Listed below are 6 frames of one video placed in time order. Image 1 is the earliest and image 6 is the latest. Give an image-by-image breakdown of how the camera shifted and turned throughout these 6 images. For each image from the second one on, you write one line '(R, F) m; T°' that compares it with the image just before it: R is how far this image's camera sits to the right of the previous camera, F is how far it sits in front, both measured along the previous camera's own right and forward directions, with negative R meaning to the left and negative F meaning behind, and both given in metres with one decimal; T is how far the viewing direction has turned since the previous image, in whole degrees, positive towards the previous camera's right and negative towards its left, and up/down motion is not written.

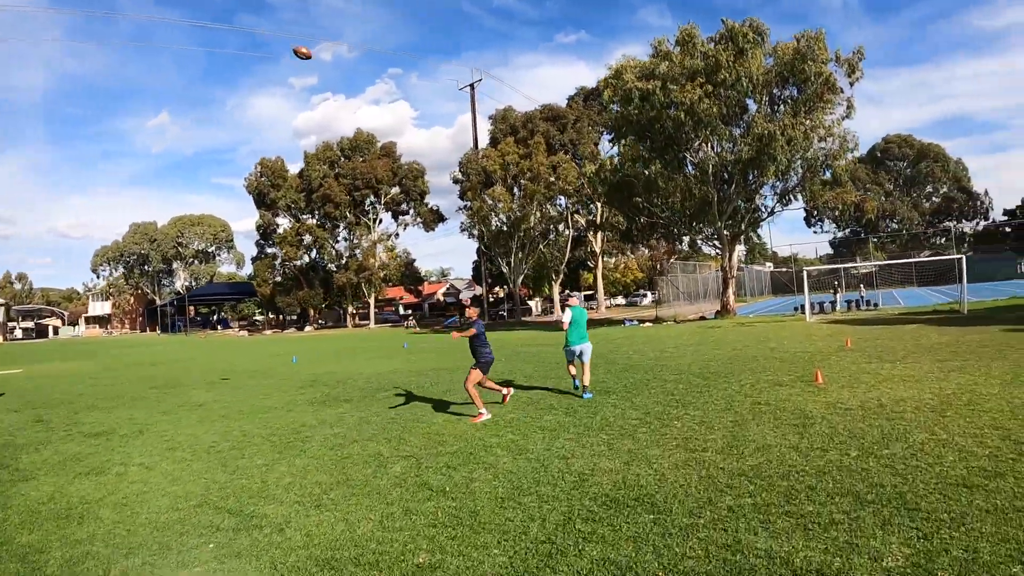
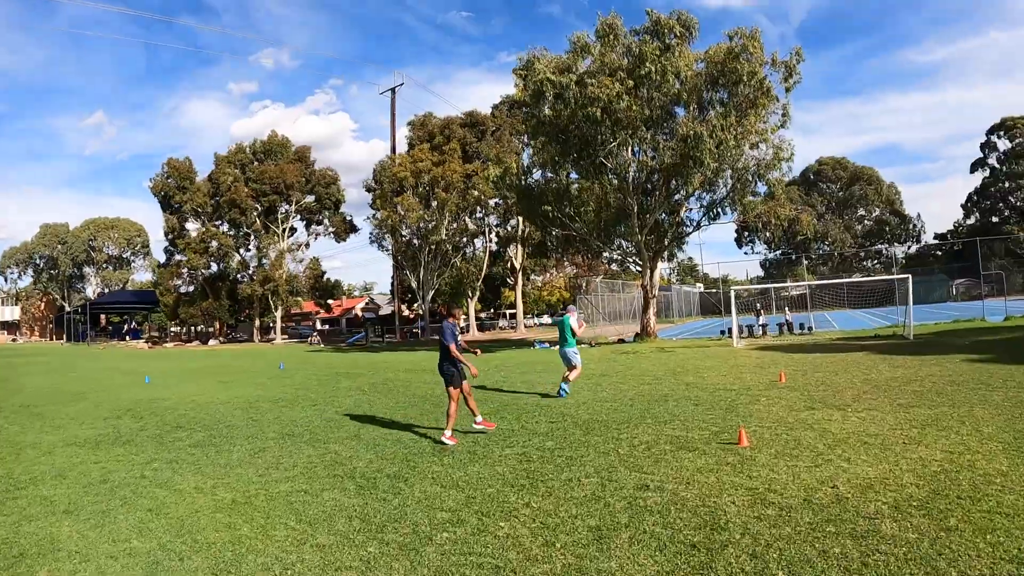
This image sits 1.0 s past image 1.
(+1.6, +3.4) m; +5°
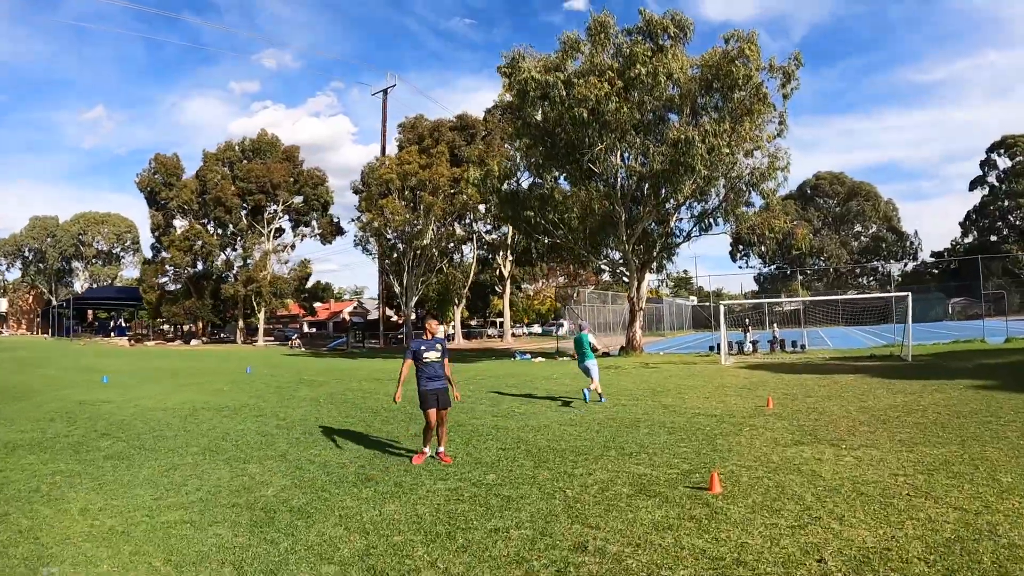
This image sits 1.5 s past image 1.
(+0.5, +1.1) m; 0°
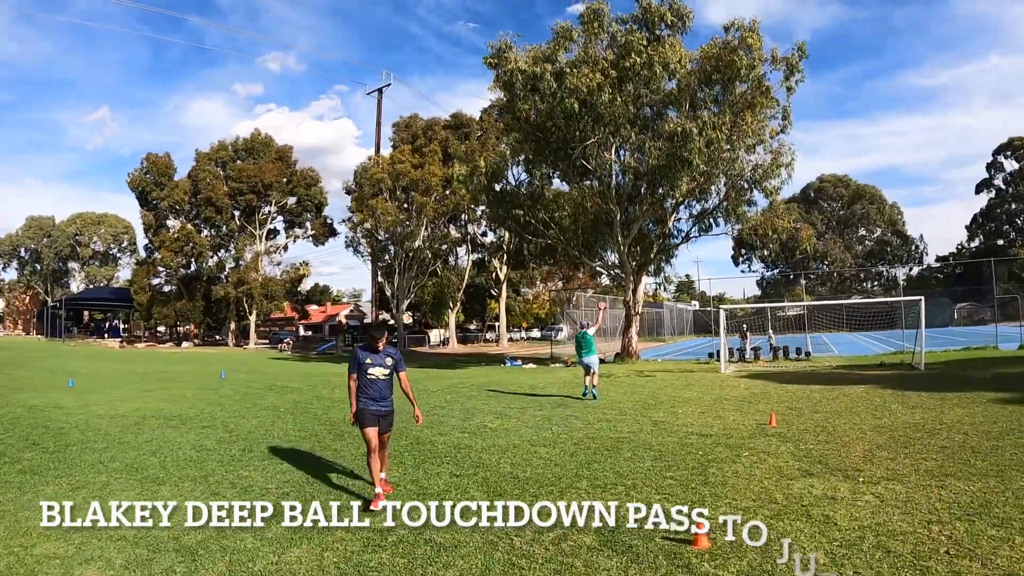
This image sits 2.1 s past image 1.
(+0.5, +1.2) m; 0°
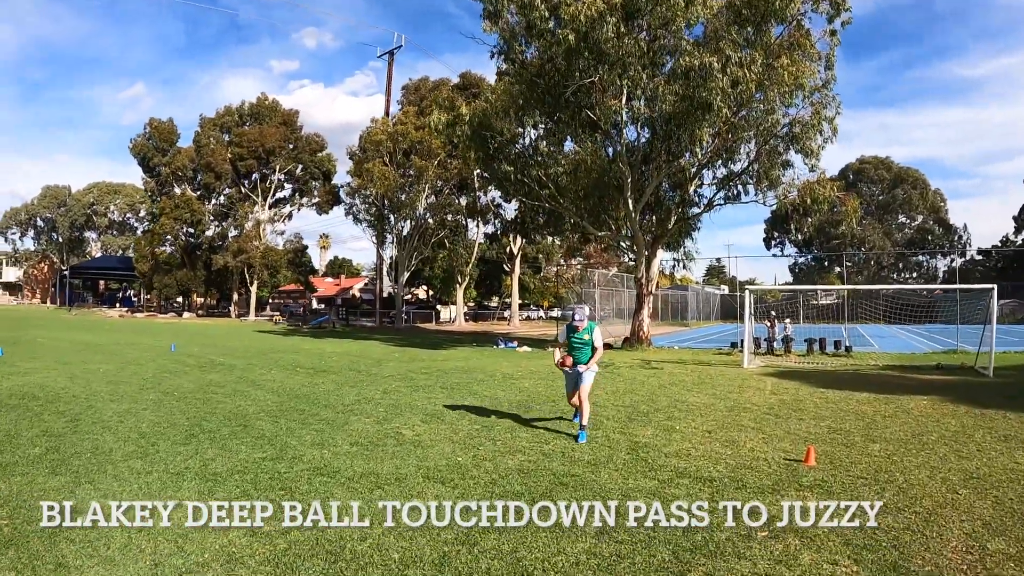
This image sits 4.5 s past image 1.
(+1.1, +3.1) m; -2°
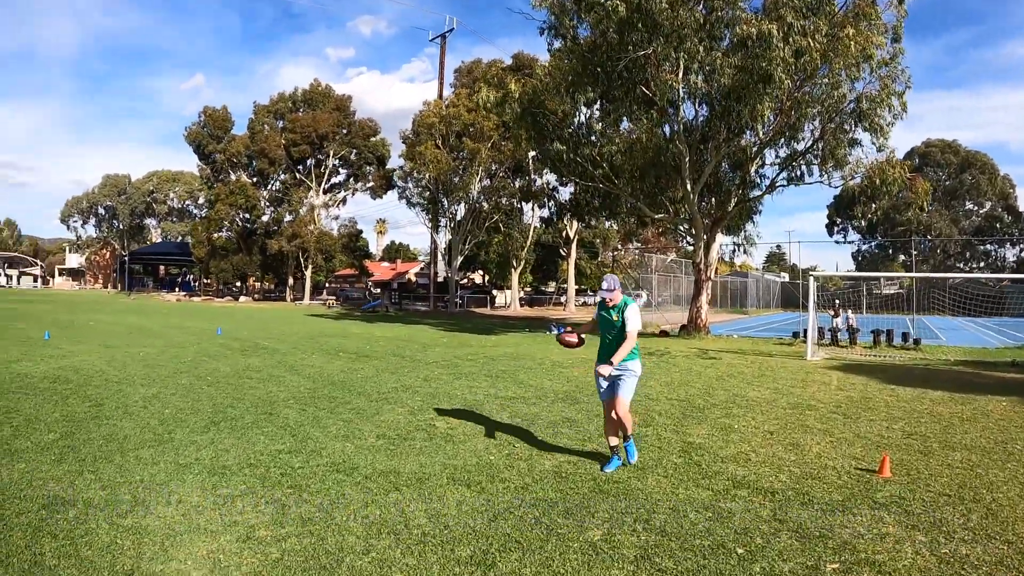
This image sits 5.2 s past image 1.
(+0.1, +0.6) m; -5°
